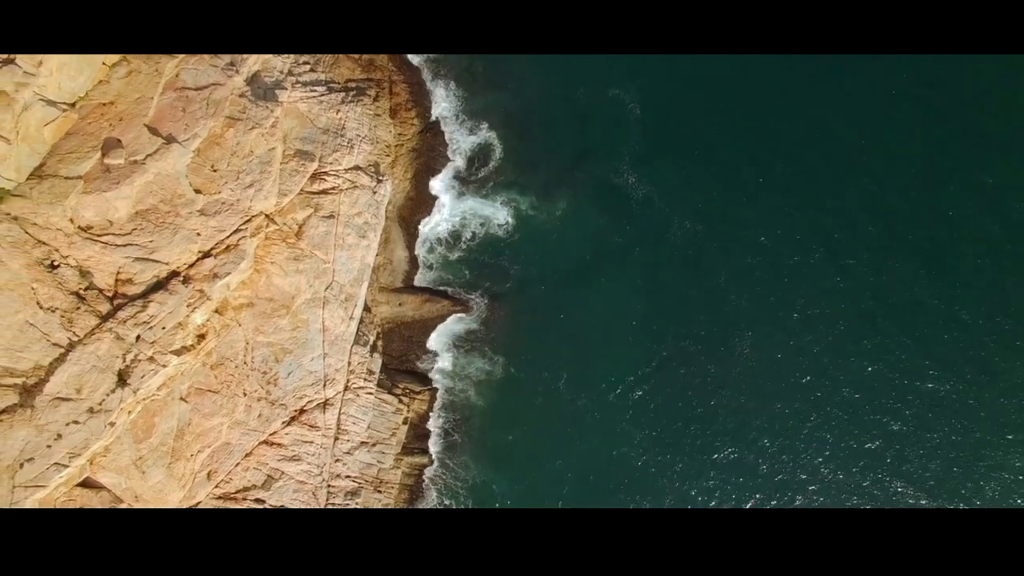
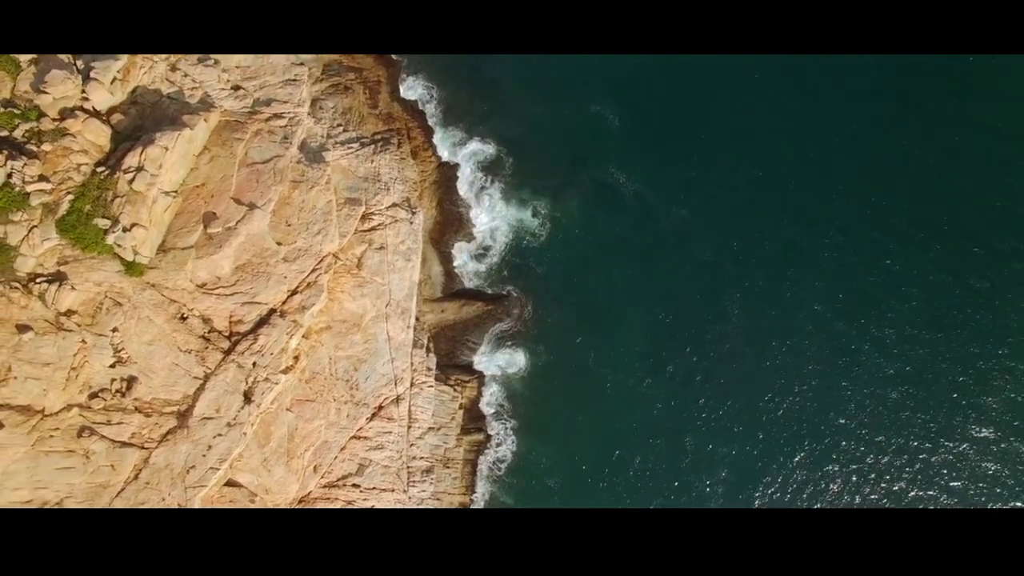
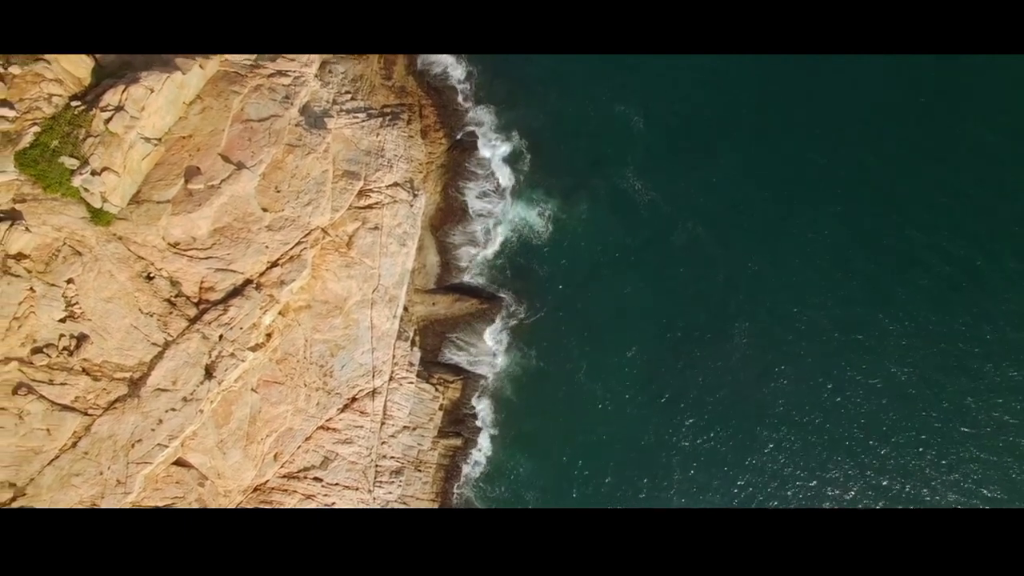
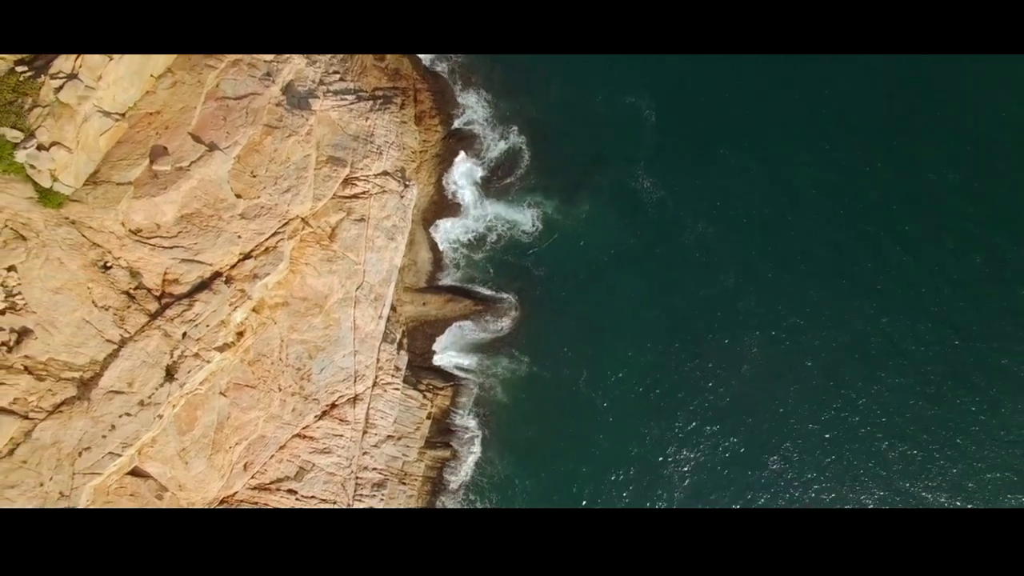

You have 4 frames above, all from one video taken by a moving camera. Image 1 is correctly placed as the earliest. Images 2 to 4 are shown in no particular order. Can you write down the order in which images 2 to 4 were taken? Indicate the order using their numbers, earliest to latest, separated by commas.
4, 3, 2
